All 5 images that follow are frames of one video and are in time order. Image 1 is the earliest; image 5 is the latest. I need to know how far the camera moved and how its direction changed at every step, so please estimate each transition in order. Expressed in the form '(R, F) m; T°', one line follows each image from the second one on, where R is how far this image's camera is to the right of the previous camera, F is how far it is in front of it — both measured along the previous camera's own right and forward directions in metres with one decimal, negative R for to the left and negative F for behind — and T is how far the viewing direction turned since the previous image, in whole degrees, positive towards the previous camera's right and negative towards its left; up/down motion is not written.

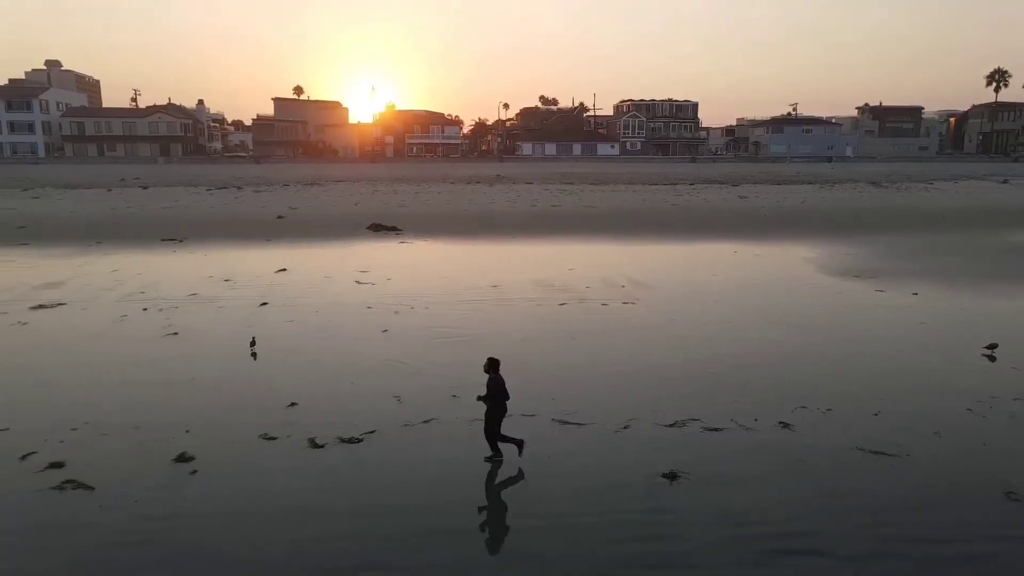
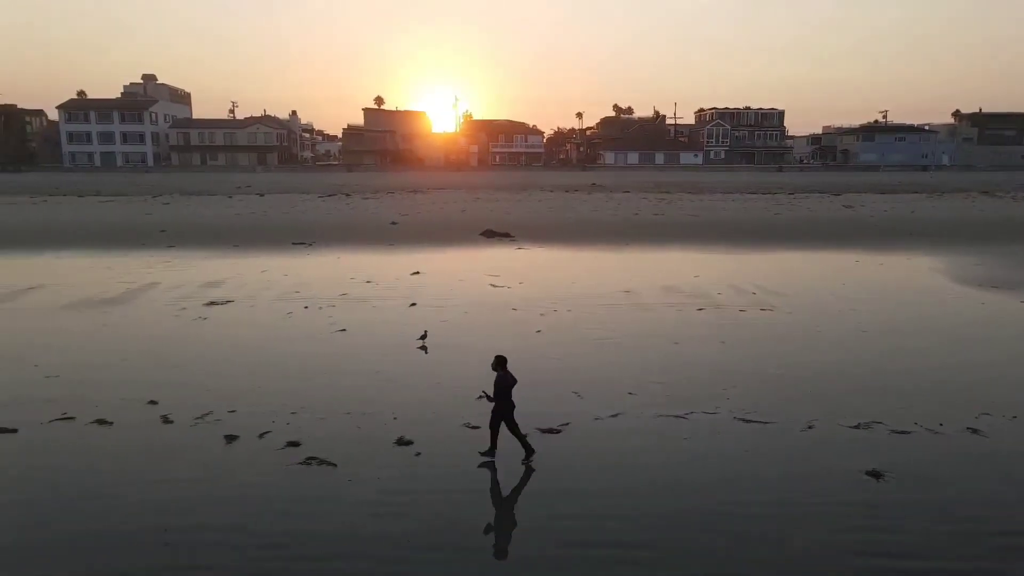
(-1.3, -0.5) m; -5°
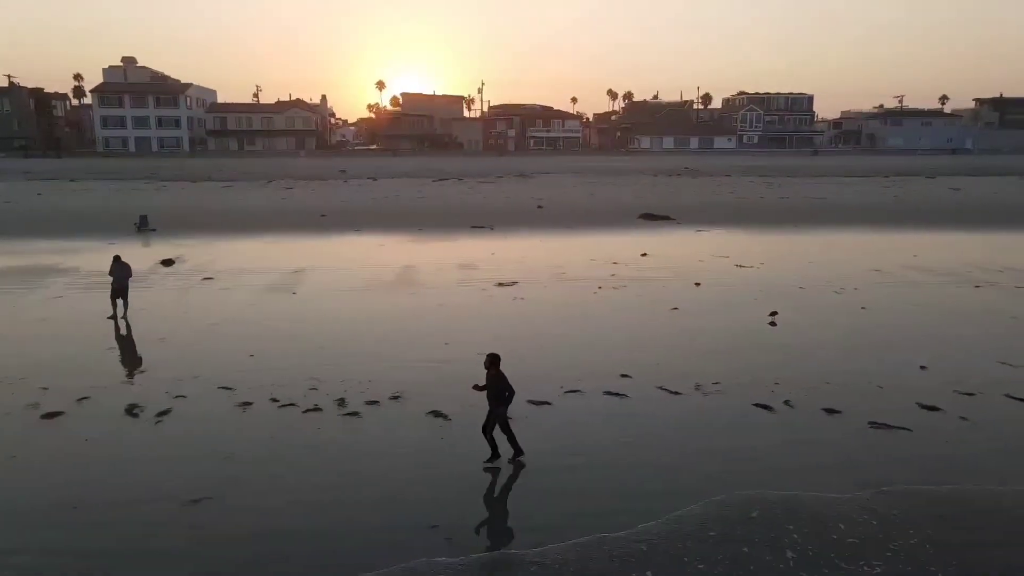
(-5.7, -0.3) m; +2°
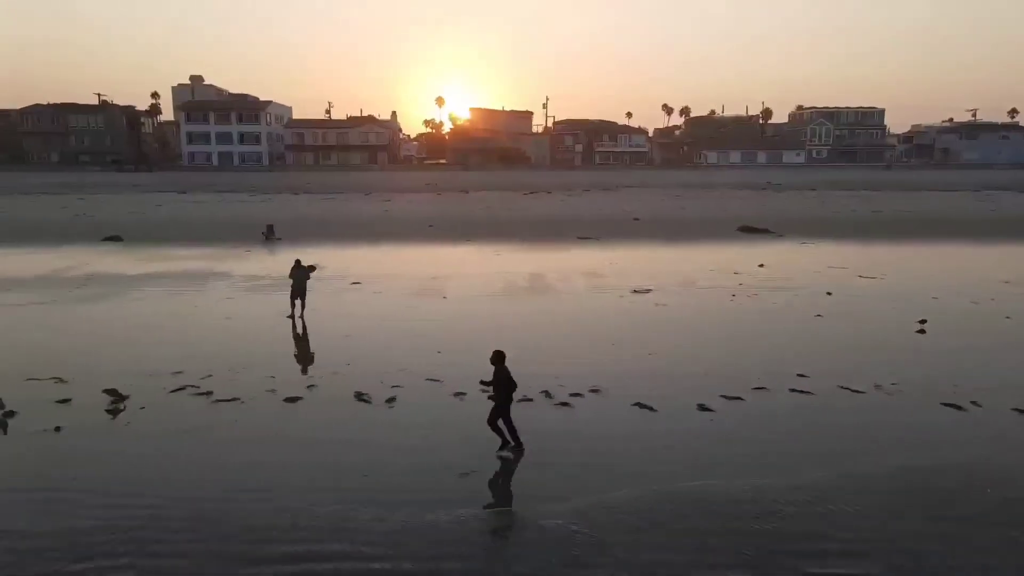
(-1.7, -0.7) m; -4°
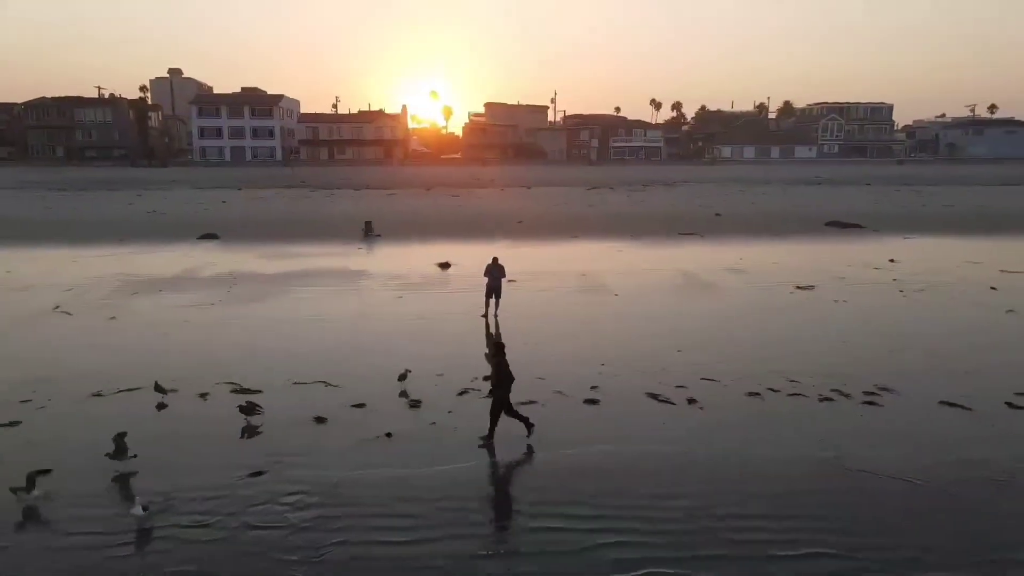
(-3.6, +0.2) m; +2°
